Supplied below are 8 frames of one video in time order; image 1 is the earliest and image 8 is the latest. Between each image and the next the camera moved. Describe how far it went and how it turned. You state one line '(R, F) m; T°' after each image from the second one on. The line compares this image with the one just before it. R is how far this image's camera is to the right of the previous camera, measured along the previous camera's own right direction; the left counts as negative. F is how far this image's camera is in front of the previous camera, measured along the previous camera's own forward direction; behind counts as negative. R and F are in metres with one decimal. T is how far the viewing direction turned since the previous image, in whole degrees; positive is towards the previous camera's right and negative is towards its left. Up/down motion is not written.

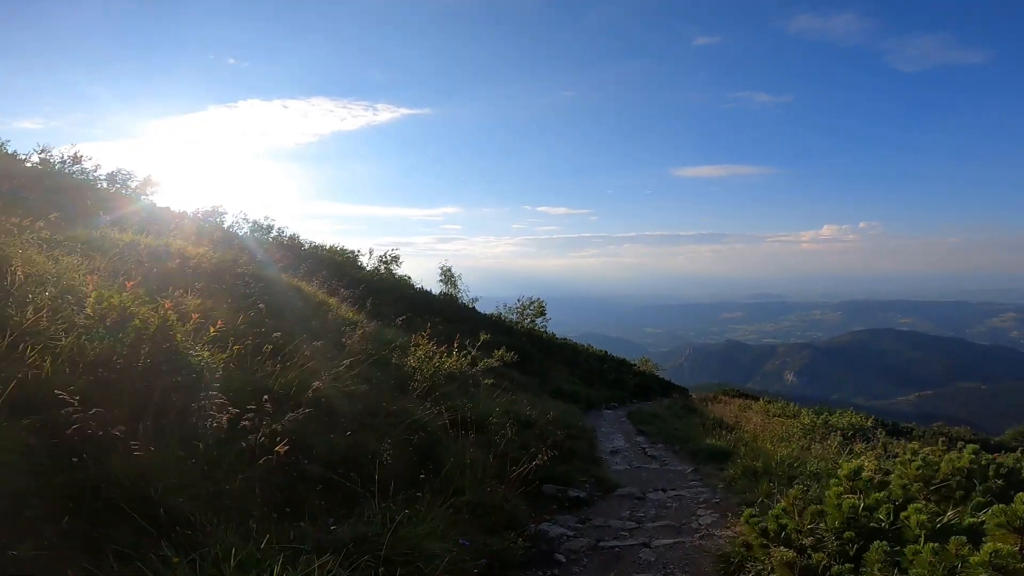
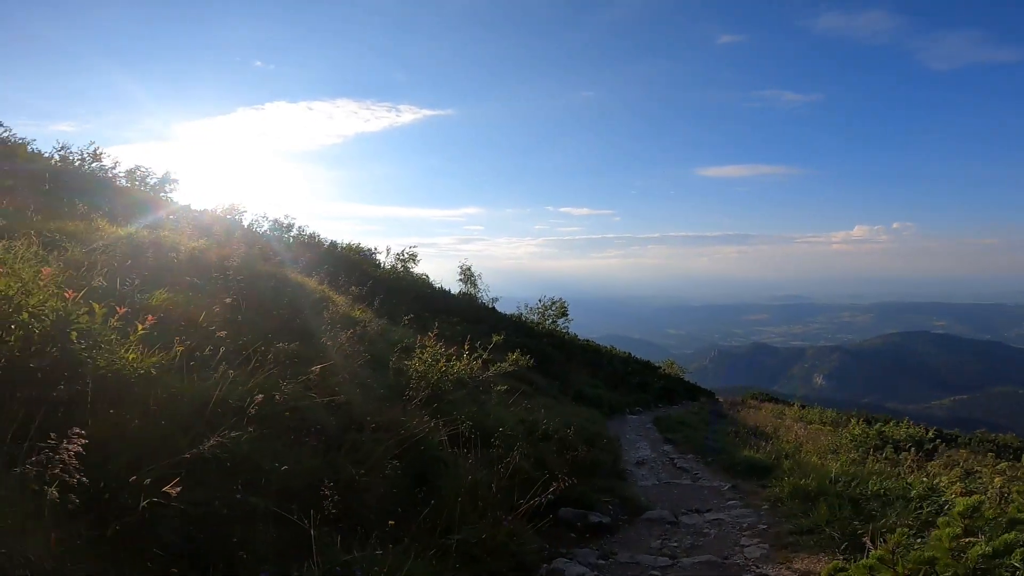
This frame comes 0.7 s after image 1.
(+0.1, +1.1) m; -2°
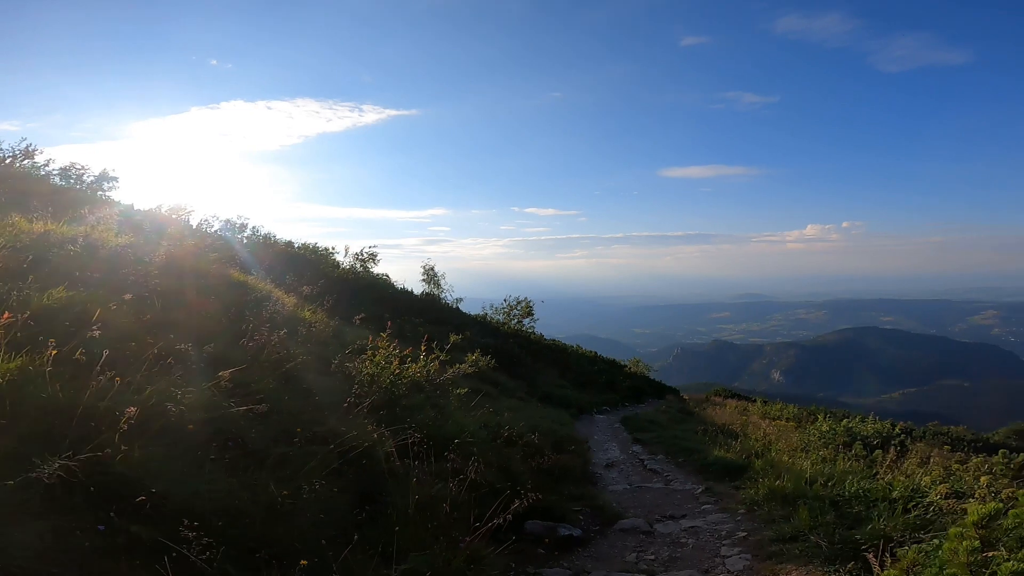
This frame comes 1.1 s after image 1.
(+0.1, +0.7) m; +4°
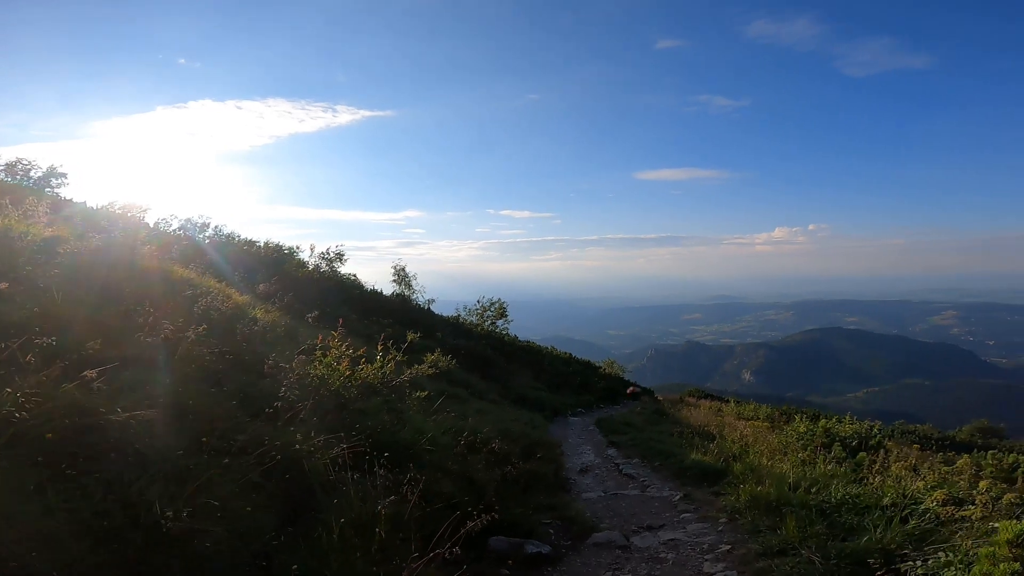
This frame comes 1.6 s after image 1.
(+0.2, +0.7) m; +3°
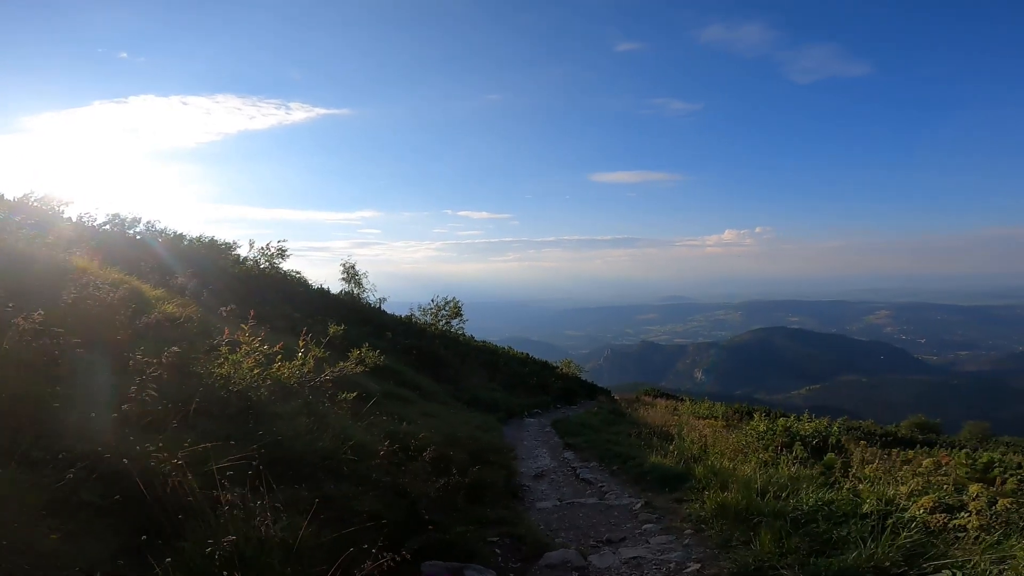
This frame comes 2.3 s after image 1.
(+0.2, +1.0) m; +4°
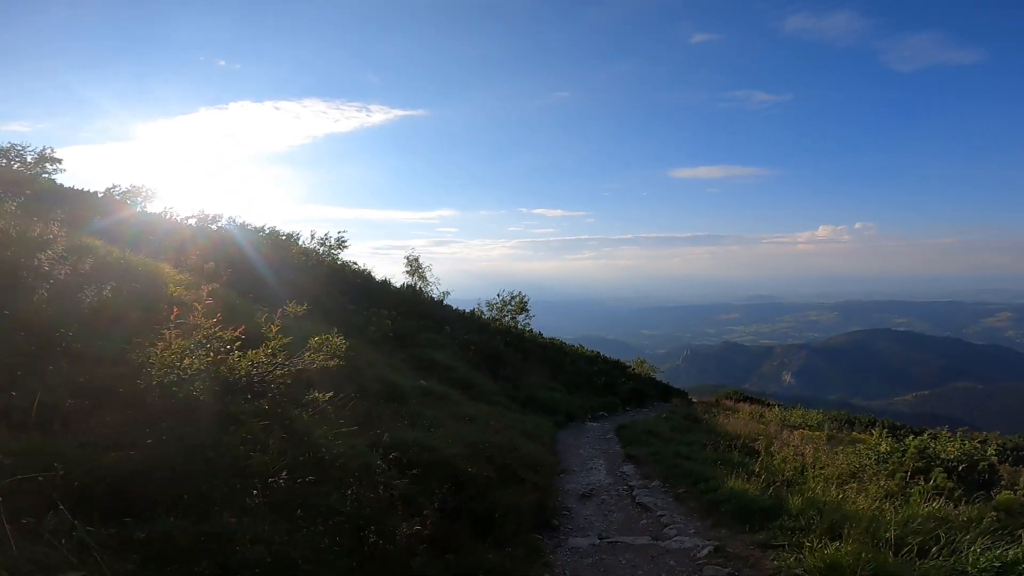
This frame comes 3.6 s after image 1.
(+0.6, +1.9) m; -8°
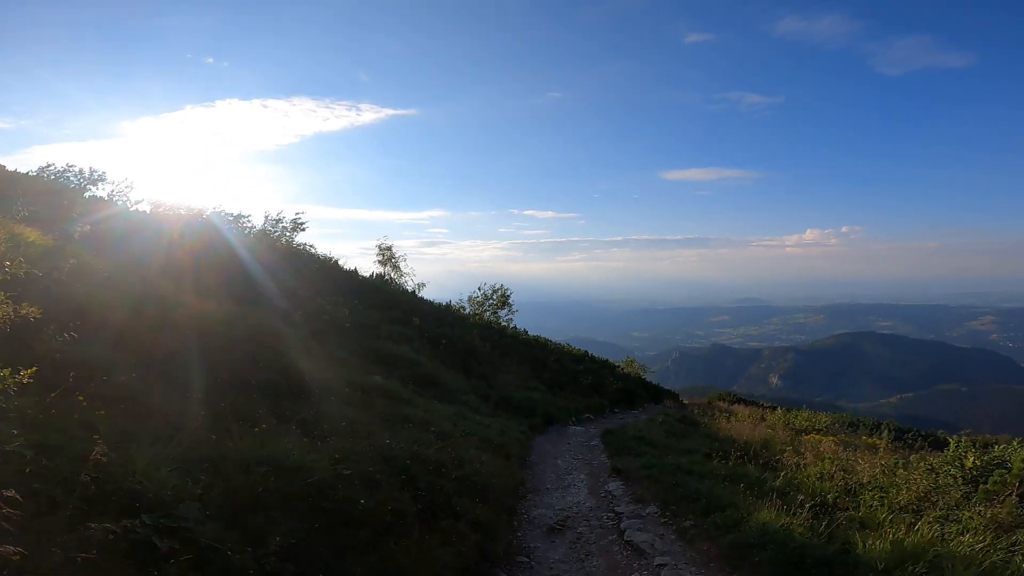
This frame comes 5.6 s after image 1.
(+0.7, +2.8) m; +1°
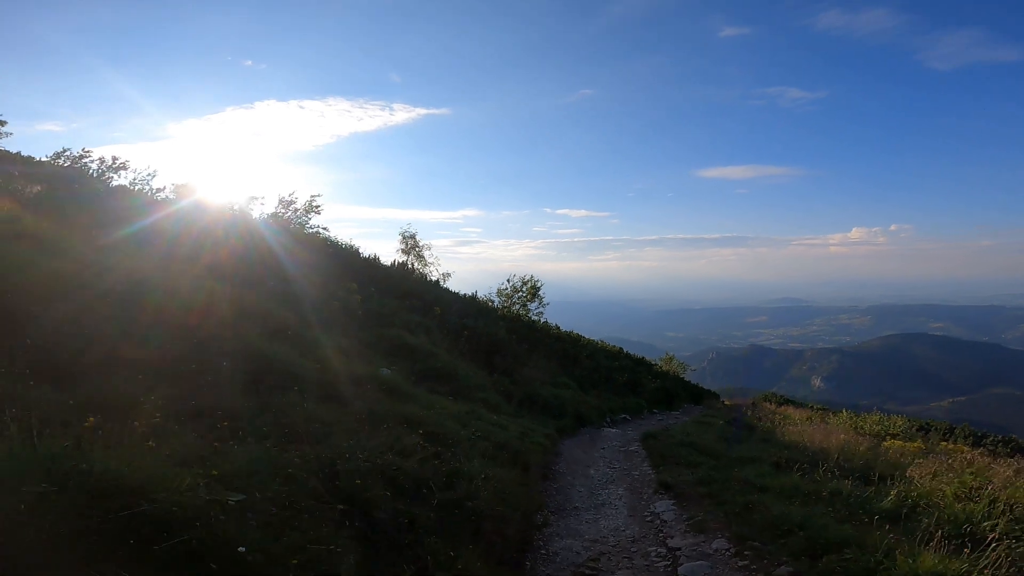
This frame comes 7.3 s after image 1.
(+0.2, +2.2) m; -4°
